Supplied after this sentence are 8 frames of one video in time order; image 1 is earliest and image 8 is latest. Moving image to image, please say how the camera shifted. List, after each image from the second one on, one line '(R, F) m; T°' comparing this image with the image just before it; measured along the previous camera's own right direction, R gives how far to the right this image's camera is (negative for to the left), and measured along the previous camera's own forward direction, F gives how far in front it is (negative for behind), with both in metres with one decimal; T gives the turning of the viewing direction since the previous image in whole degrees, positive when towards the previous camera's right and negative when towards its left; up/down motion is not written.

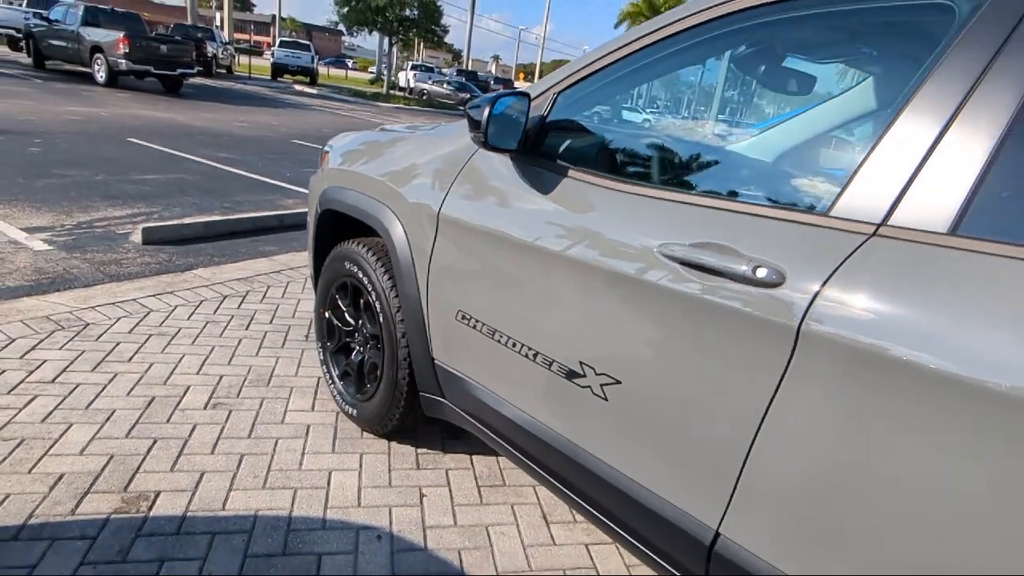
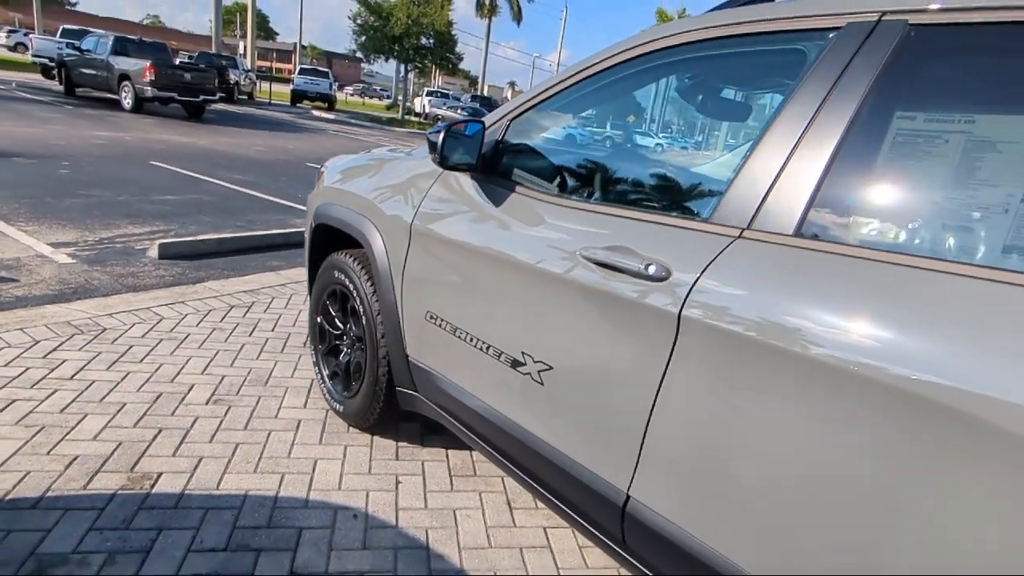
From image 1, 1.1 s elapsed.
(+0.2, -0.3) m; -1°
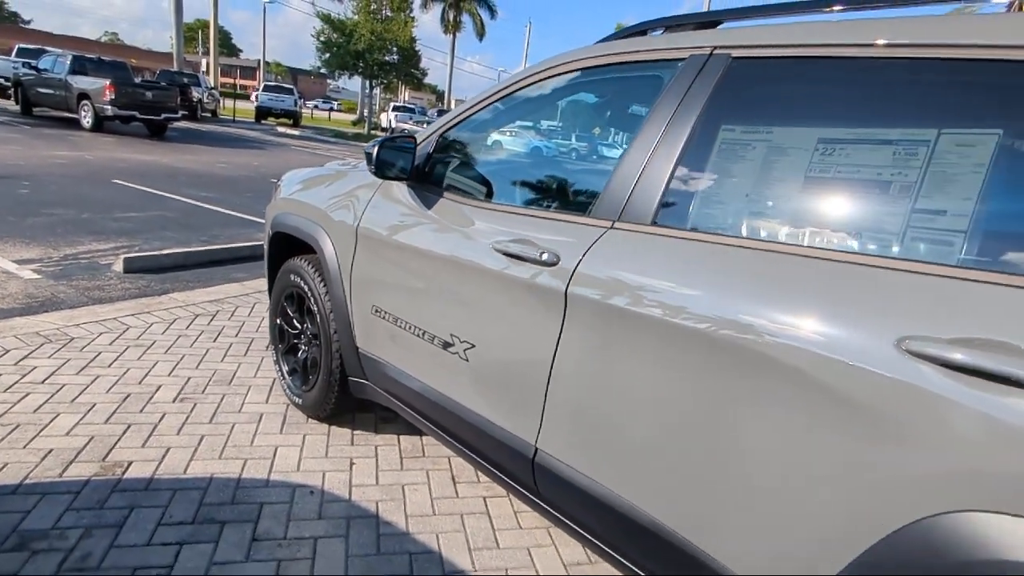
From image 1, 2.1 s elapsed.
(+0.2, -0.3) m; +3°
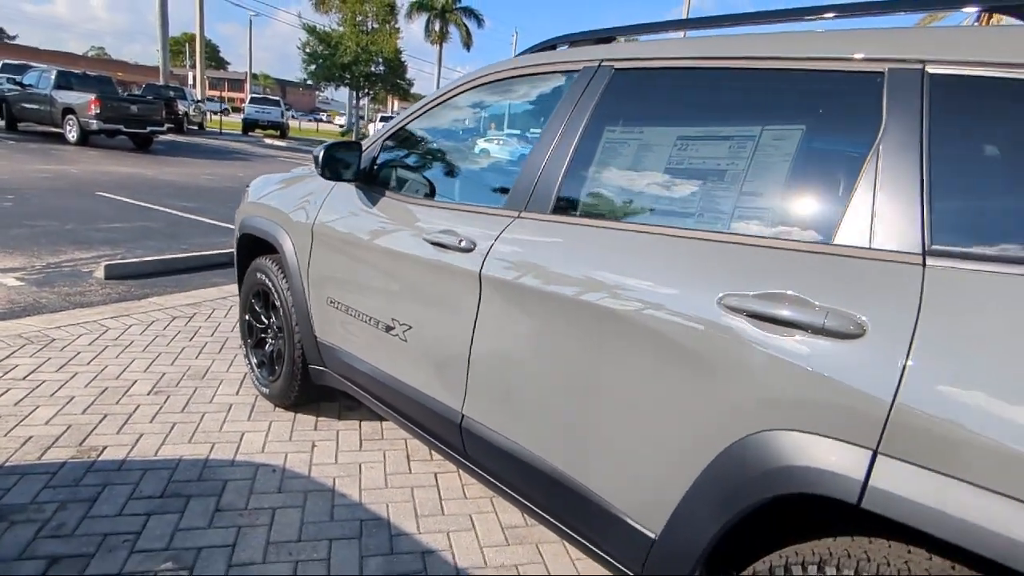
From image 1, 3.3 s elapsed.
(+0.2, -0.3) m; +1°
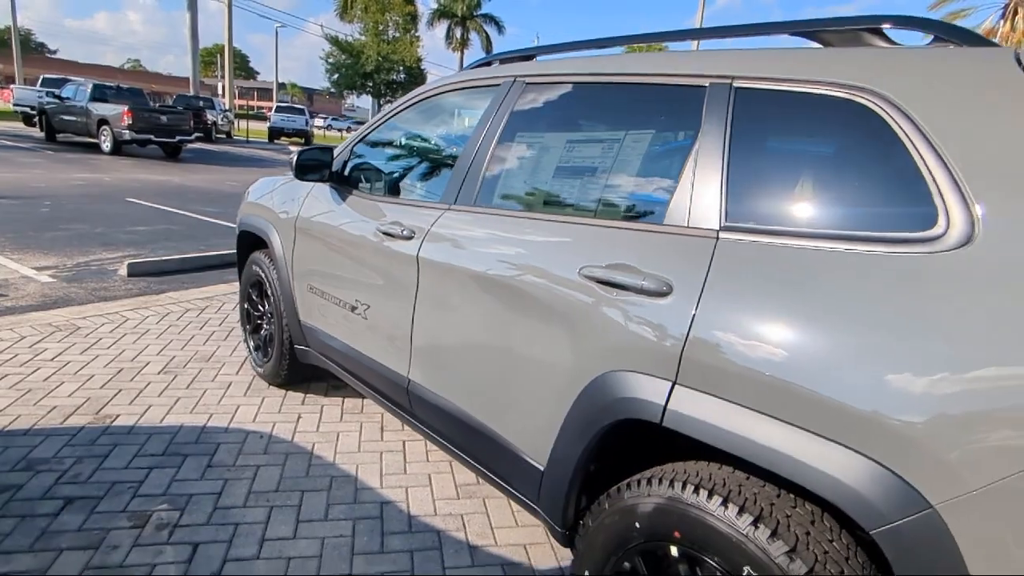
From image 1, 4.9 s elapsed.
(+0.4, -0.4) m; -2°
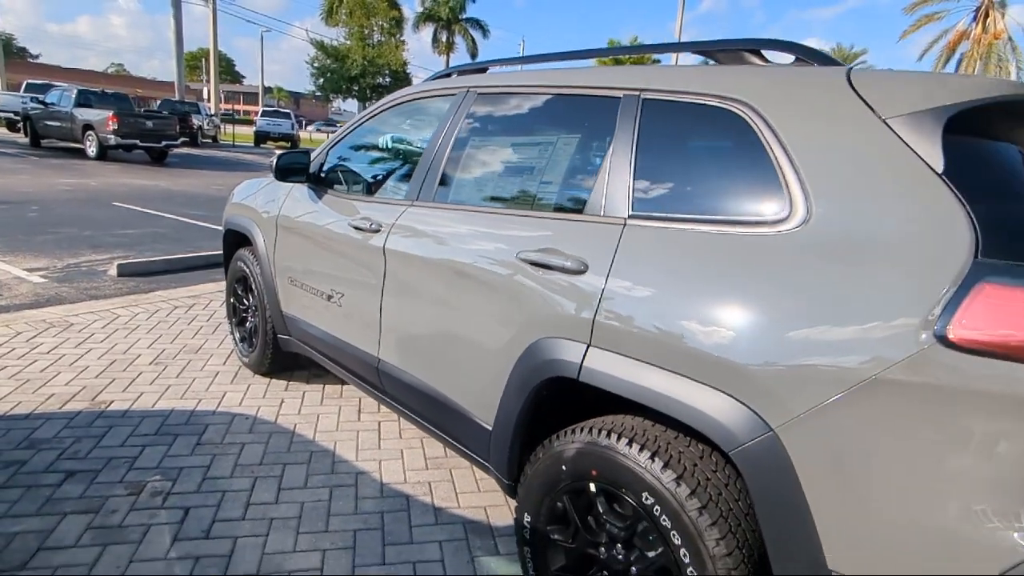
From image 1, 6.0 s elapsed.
(+0.1, -0.3) m; +1°
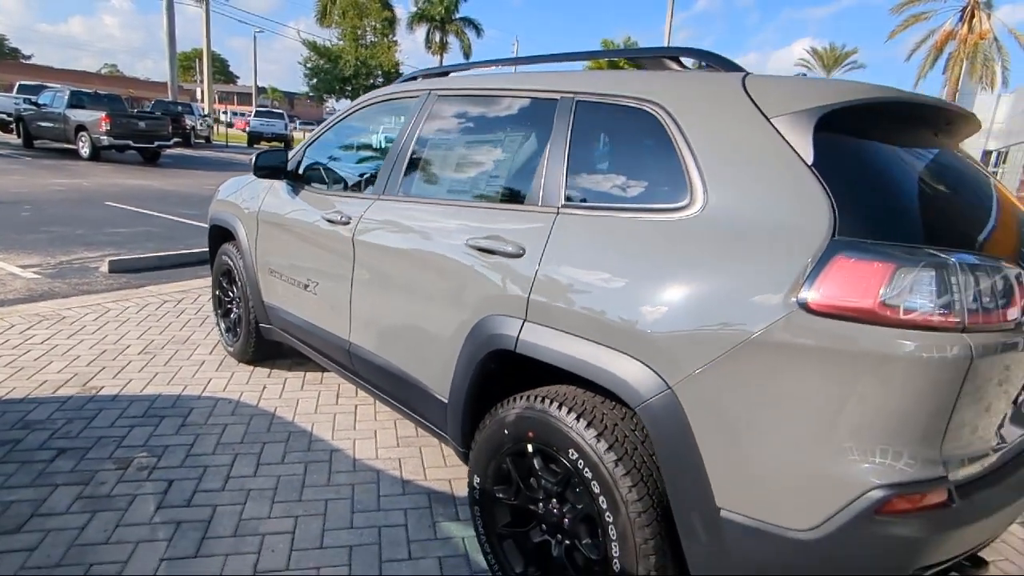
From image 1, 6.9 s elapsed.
(+0.2, -0.2) m; 0°
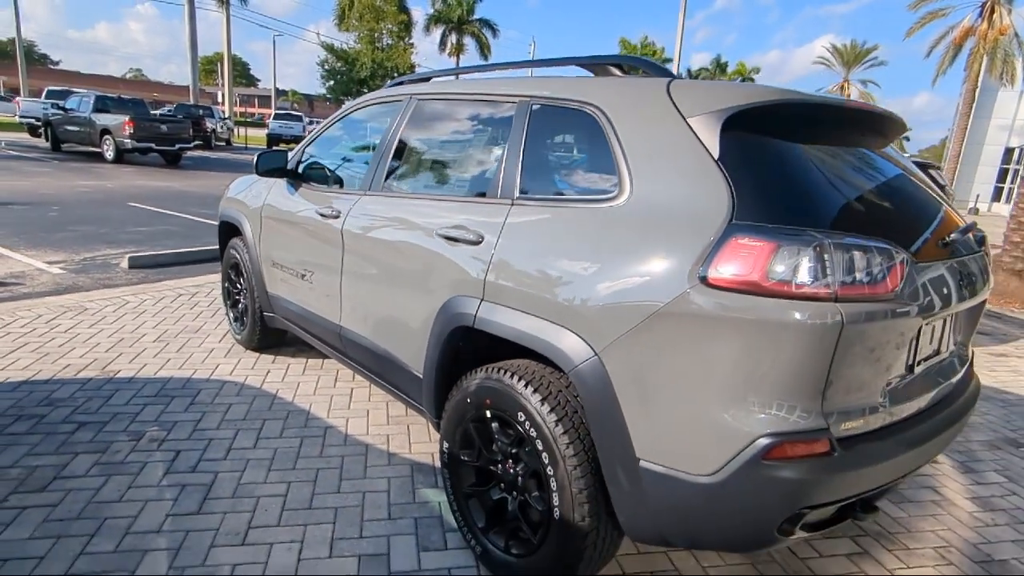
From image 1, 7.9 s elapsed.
(+0.2, -0.2) m; -2°
